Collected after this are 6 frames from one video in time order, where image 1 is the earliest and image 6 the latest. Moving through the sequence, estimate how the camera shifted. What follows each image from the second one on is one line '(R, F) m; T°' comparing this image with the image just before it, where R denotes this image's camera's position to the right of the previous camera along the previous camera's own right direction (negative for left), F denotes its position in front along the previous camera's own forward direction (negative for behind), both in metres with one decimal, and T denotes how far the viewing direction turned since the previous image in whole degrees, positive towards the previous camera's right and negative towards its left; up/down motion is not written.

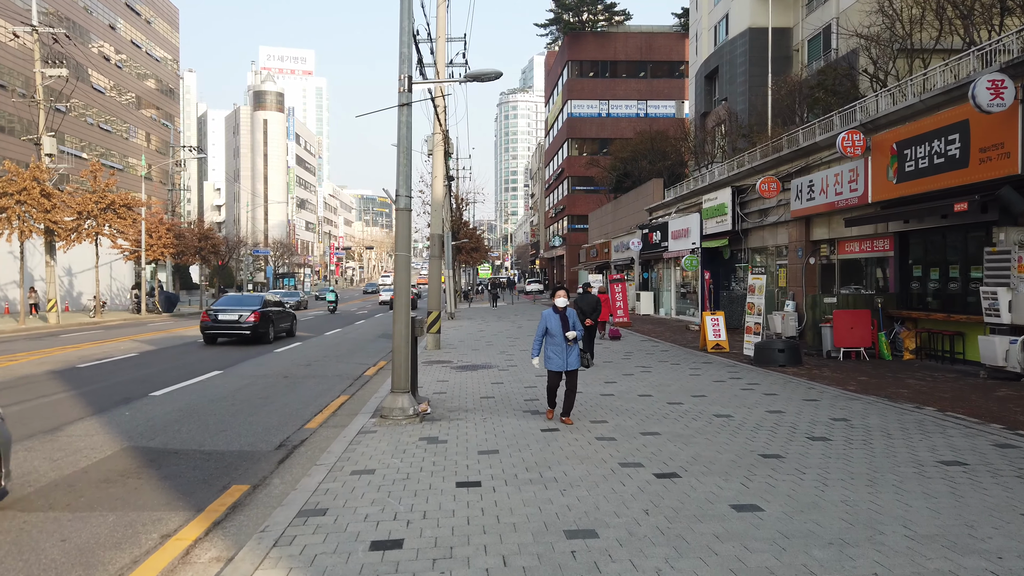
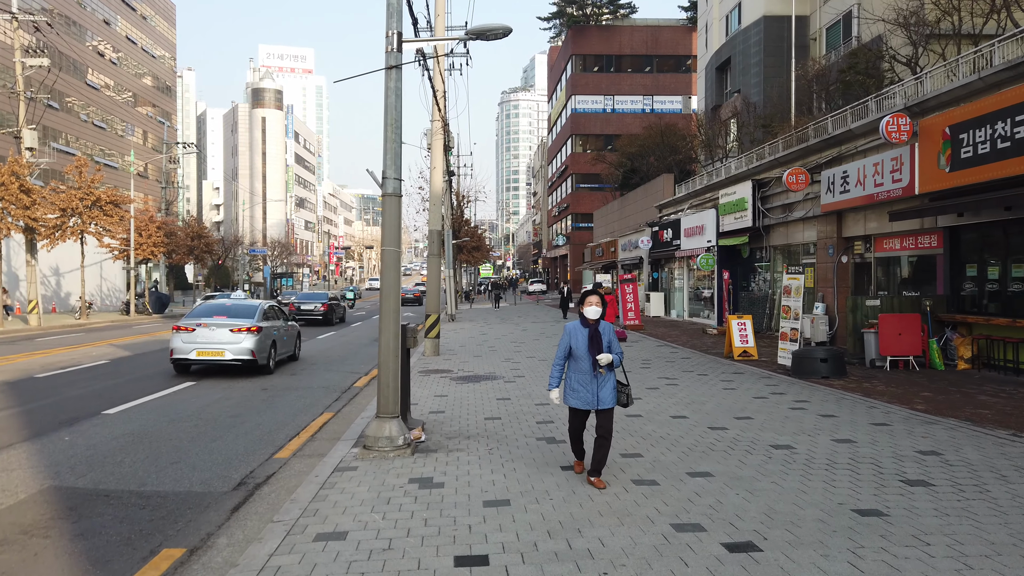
(-0.1, +1.6) m; 0°
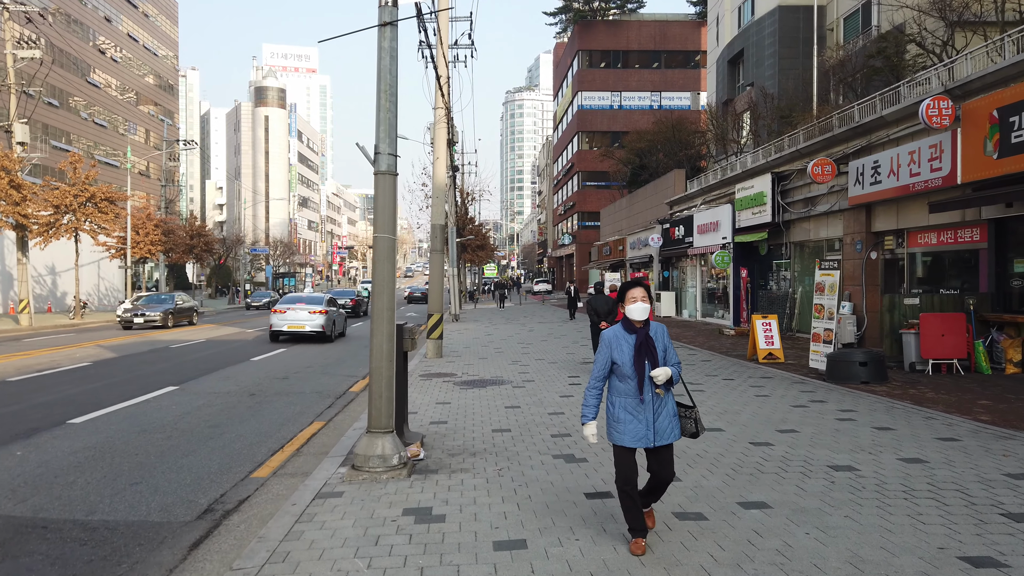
(-0.1, +1.0) m; 0°
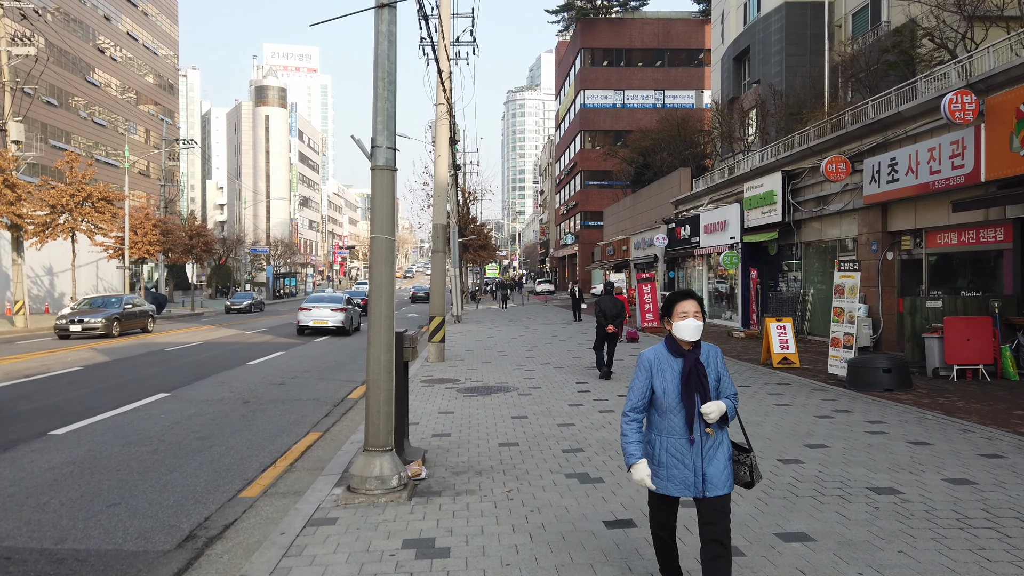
(-0.1, +0.5) m; 0°
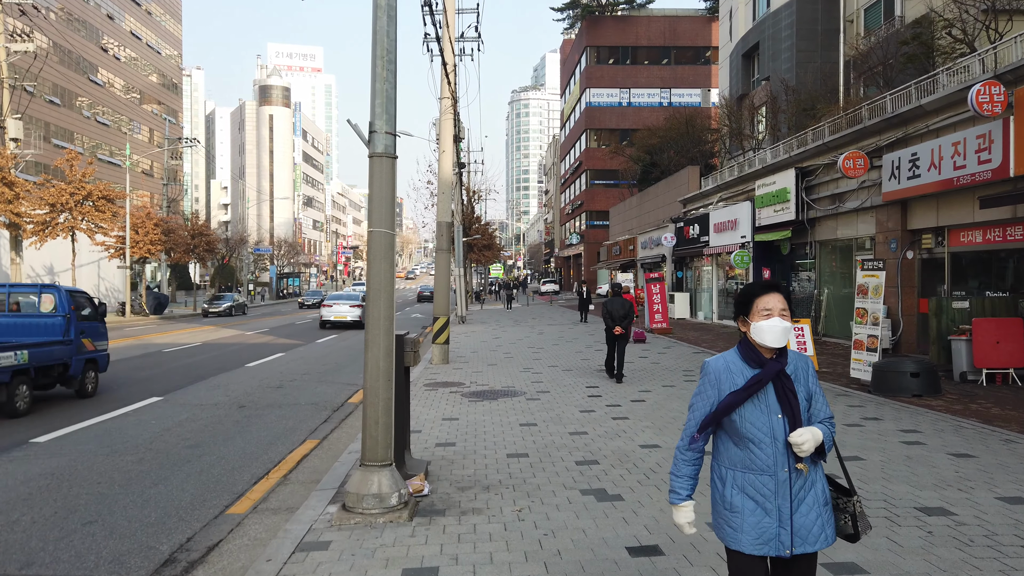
(0.0, +0.5) m; 0°
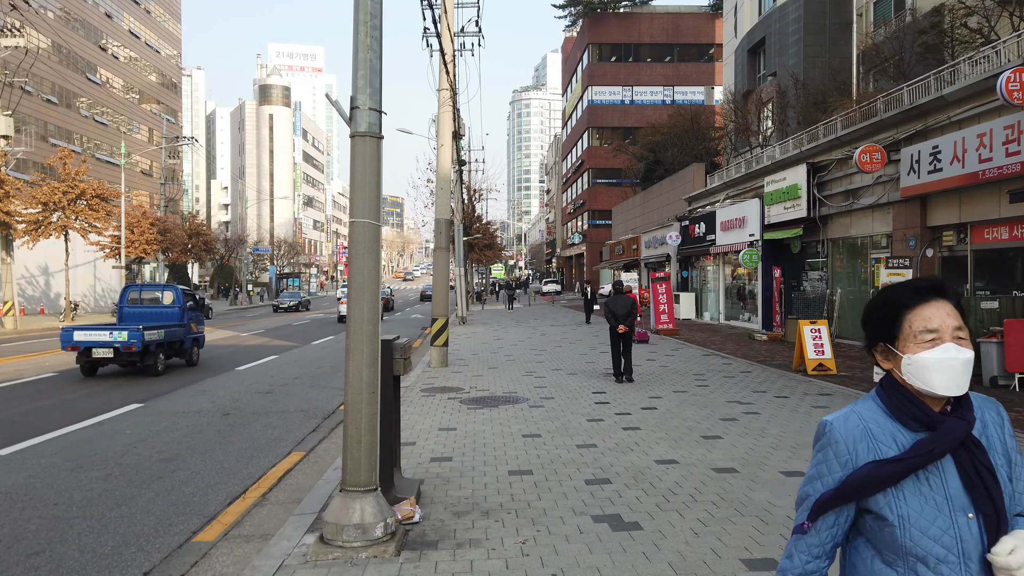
(0.0, +0.7) m; 0°
